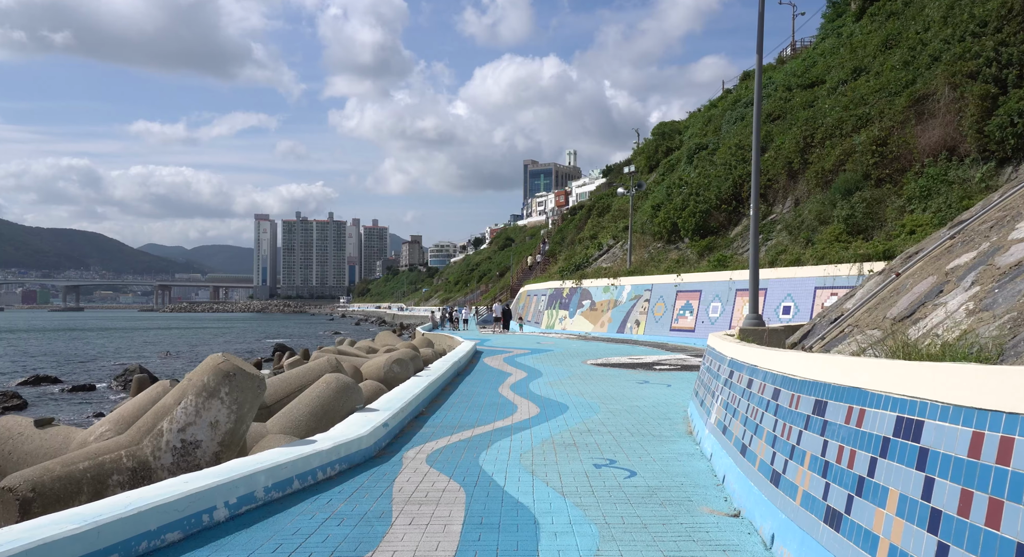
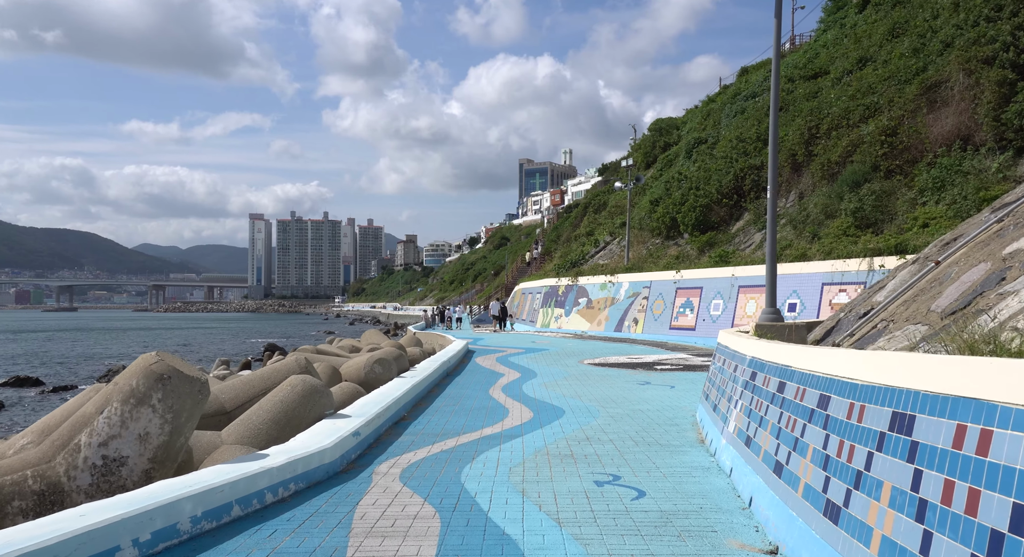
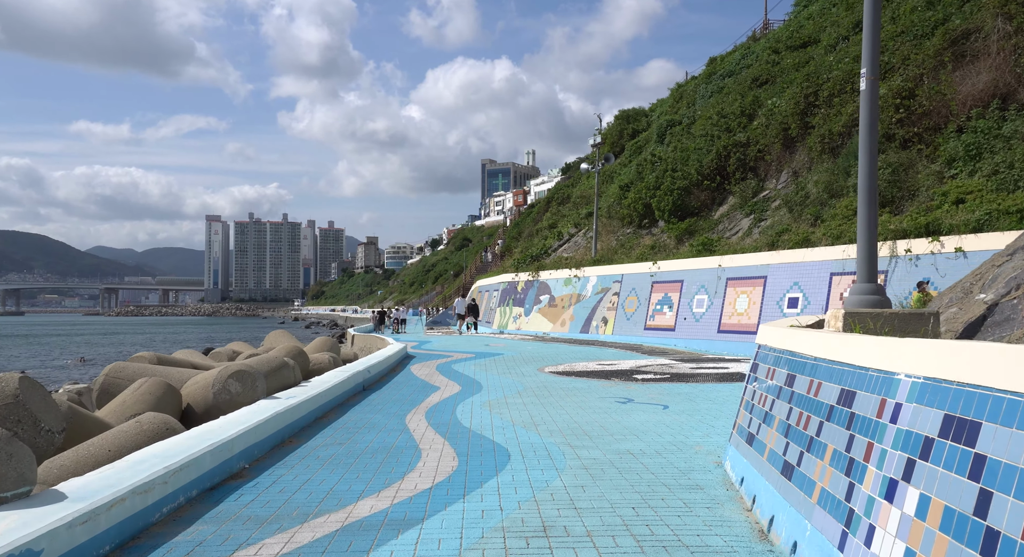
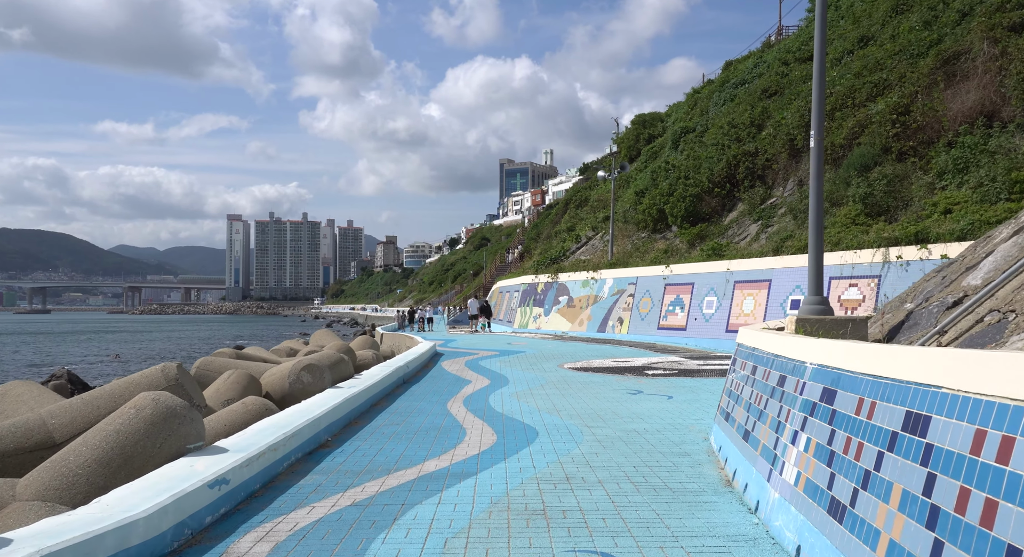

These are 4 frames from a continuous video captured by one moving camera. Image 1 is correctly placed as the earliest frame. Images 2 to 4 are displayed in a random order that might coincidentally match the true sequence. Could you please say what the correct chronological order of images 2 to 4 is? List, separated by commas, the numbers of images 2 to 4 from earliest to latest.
2, 4, 3
